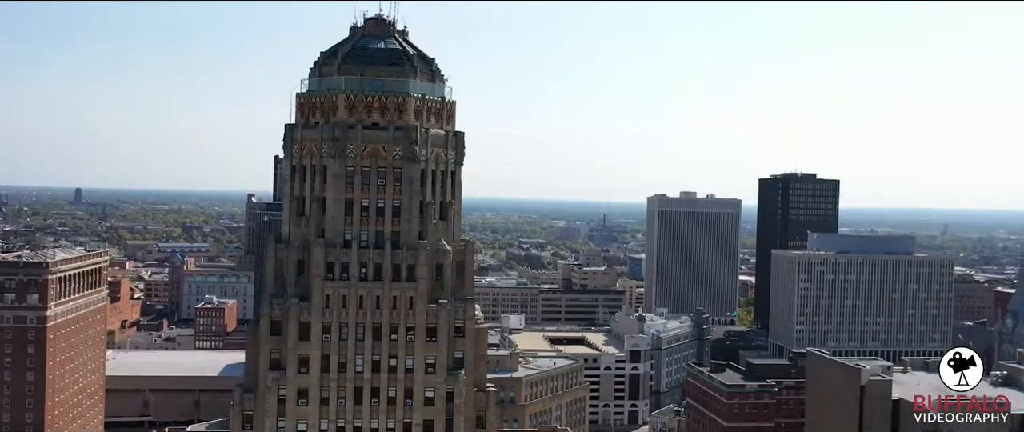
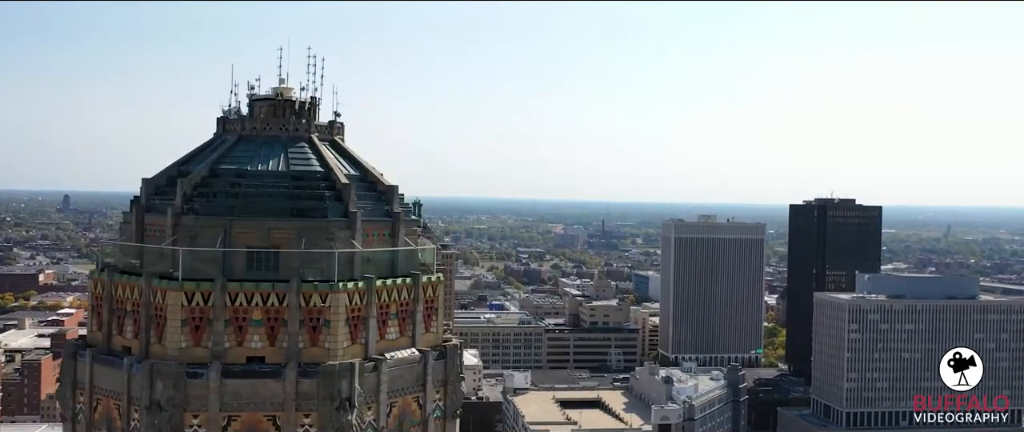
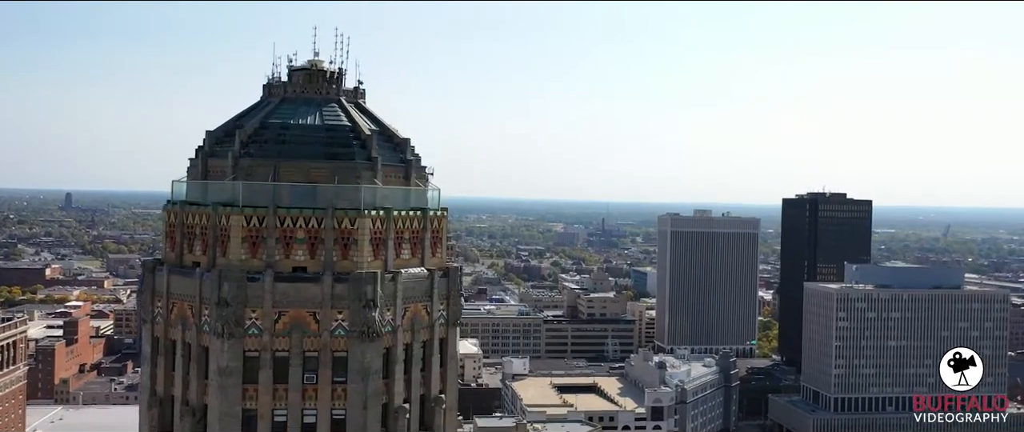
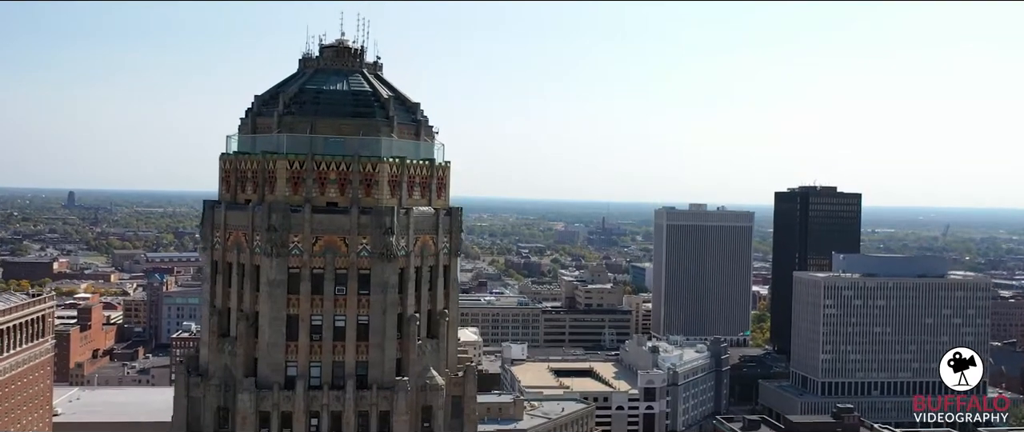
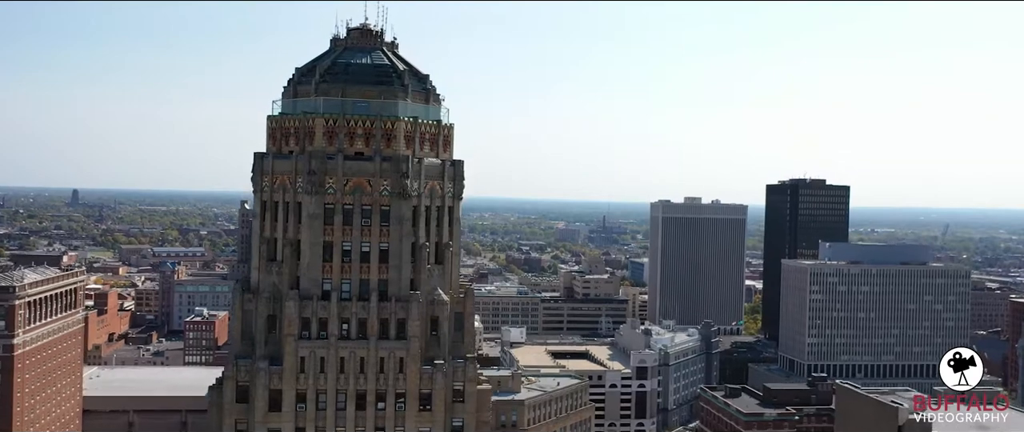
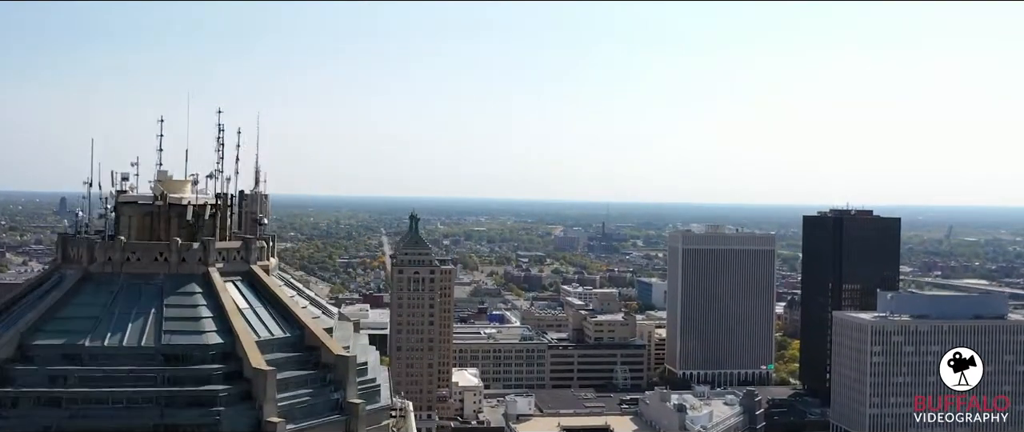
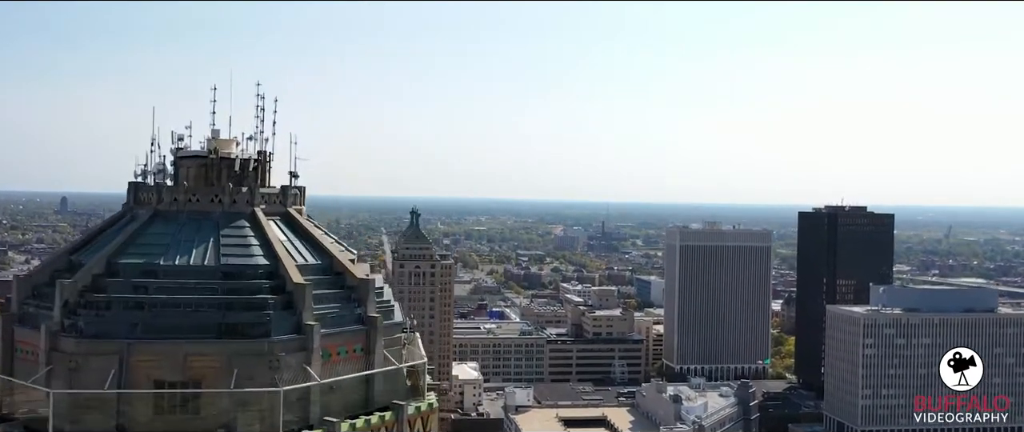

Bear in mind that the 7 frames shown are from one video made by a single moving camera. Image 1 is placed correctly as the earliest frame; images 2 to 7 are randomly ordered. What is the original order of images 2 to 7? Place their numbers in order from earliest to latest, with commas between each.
5, 4, 3, 2, 7, 6
